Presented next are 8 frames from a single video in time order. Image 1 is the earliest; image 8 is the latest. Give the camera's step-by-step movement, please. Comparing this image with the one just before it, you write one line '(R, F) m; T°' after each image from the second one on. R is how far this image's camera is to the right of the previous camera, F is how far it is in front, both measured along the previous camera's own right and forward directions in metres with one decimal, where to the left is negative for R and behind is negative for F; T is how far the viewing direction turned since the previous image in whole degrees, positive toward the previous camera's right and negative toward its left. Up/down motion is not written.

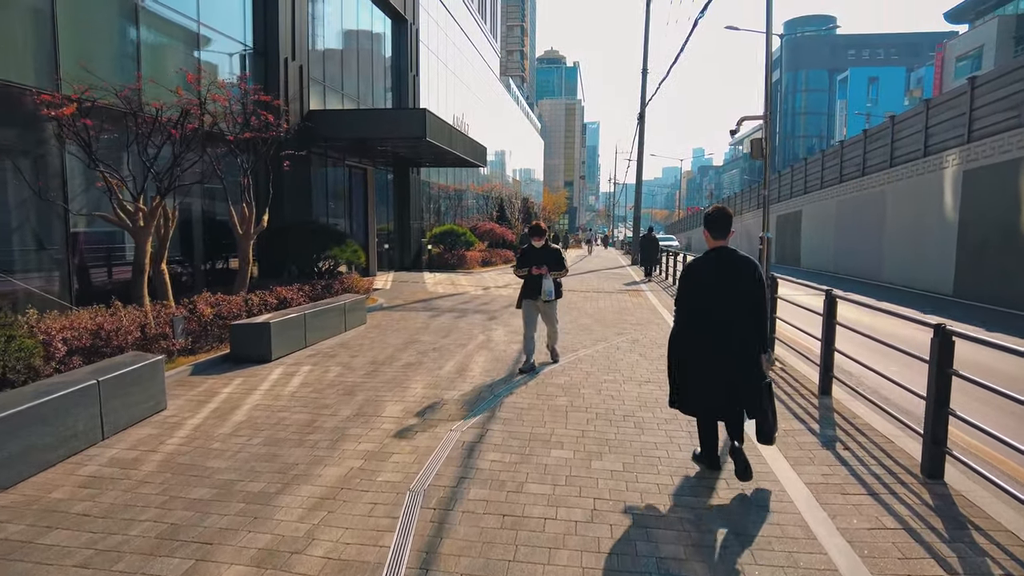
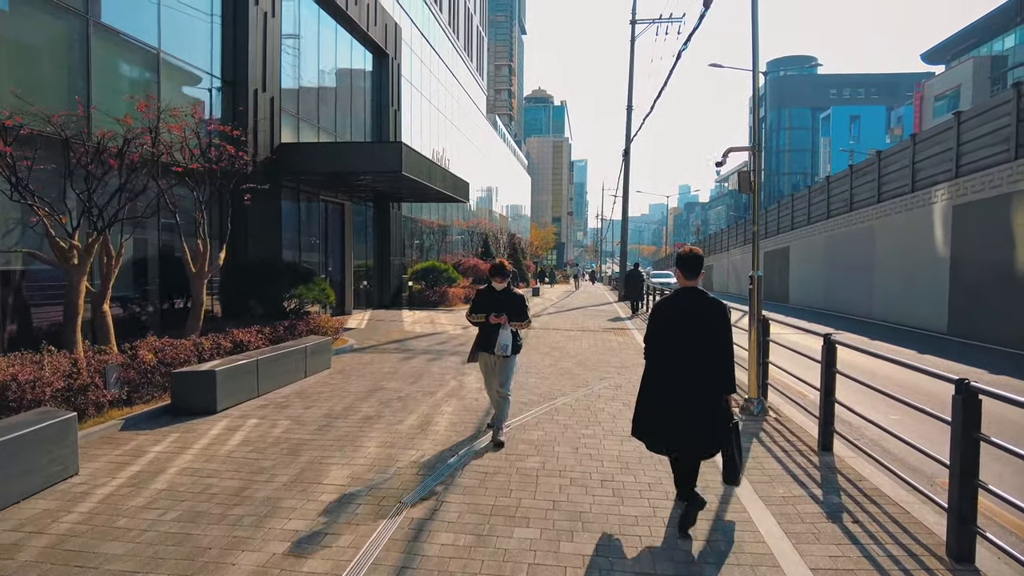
(+0.2, +0.6) m; +1°
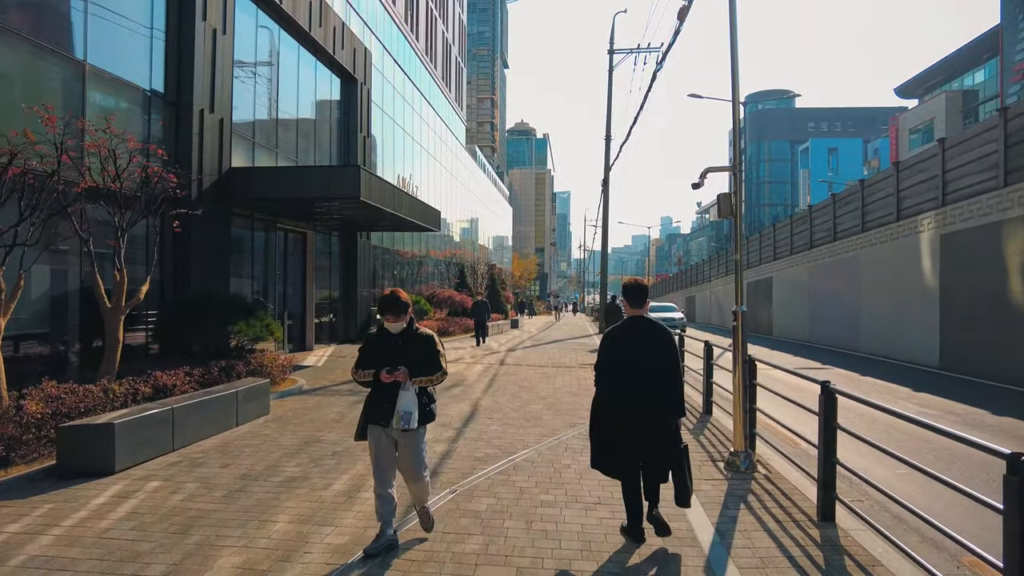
(+0.3, +0.9) m; +1°
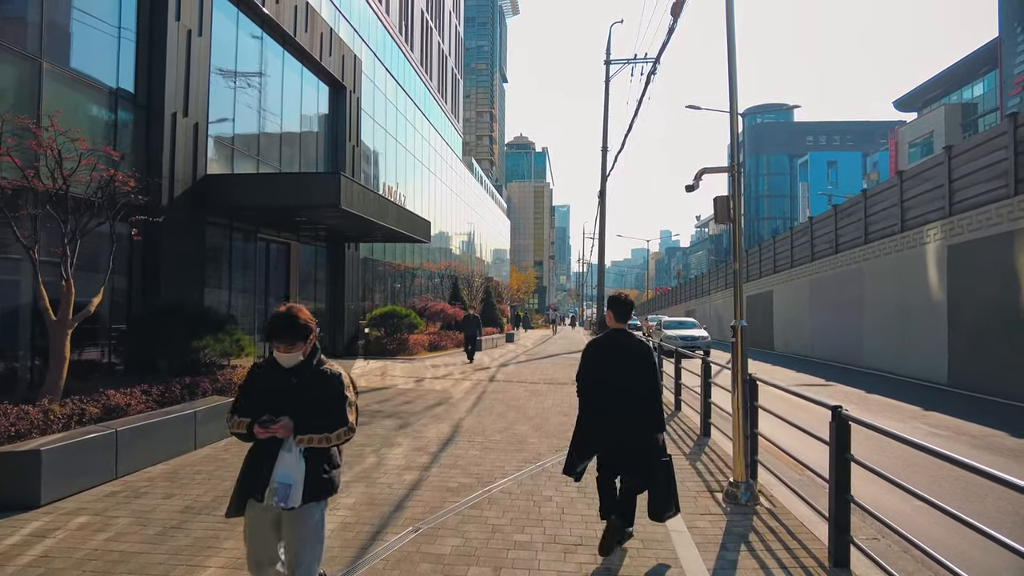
(+0.2, +0.6) m; 0°
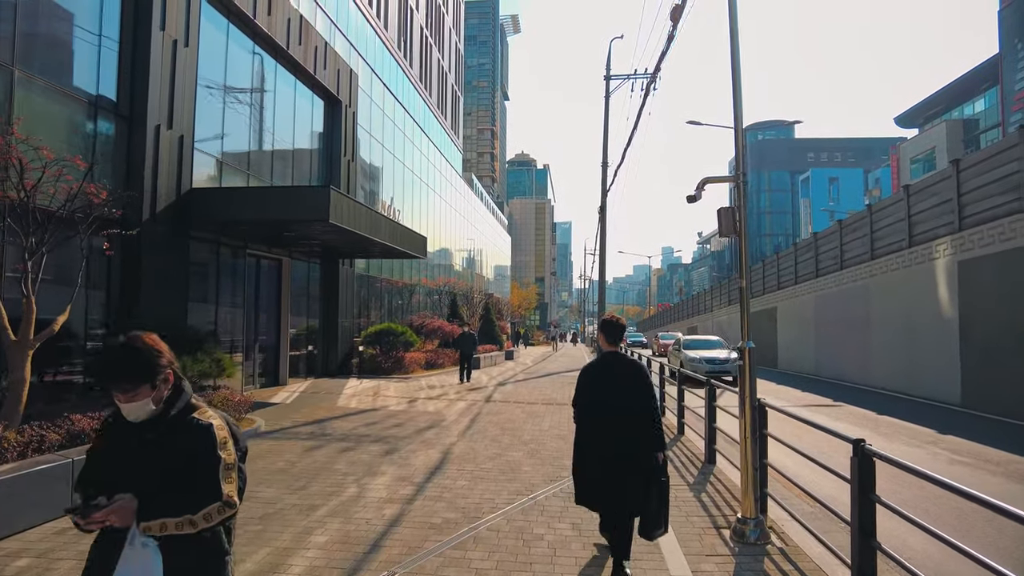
(+0.1, +0.4) m; 0°
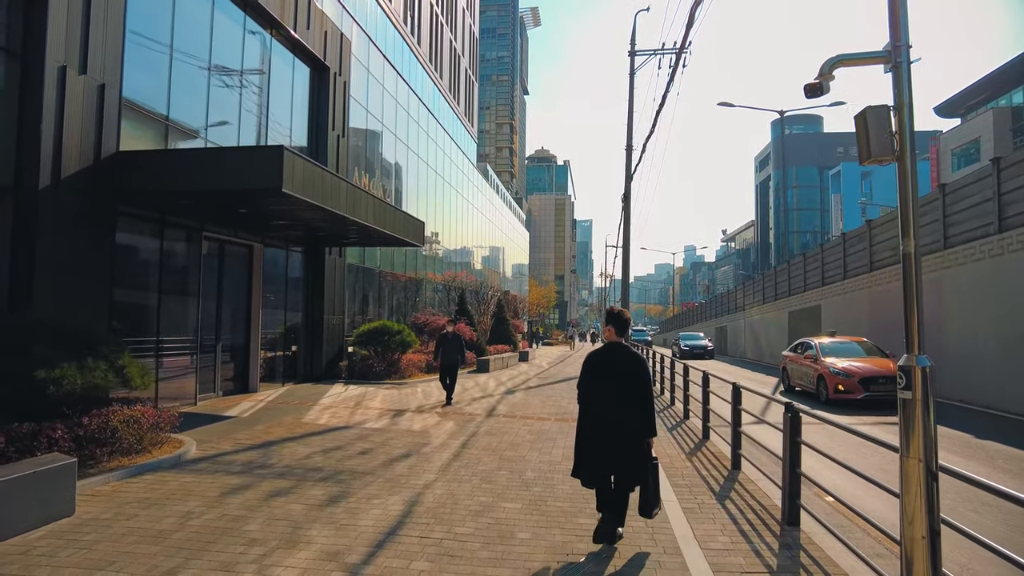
(+0.2, +2.5) m; -2°
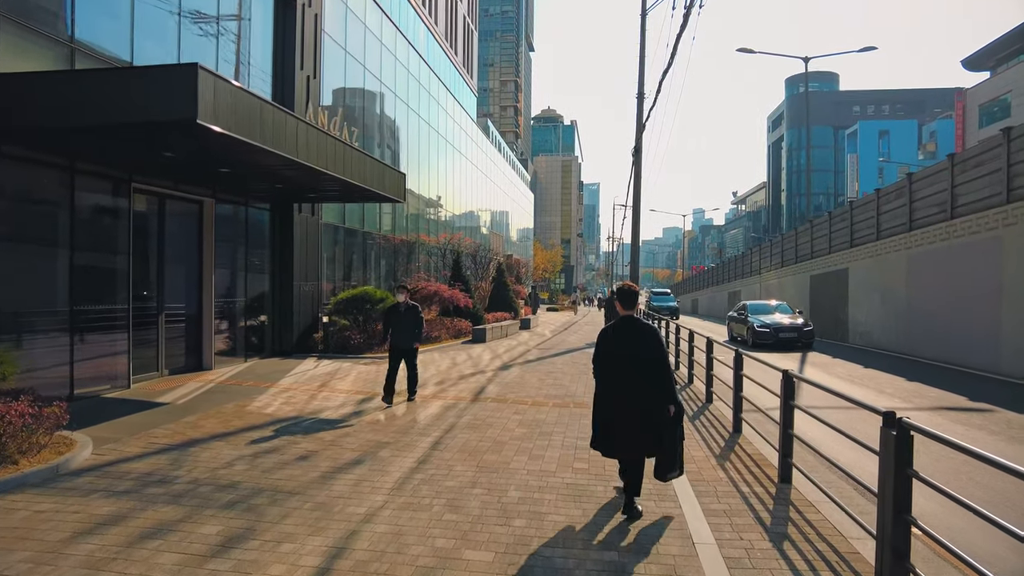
(+0.3, +2.0) m; -1°
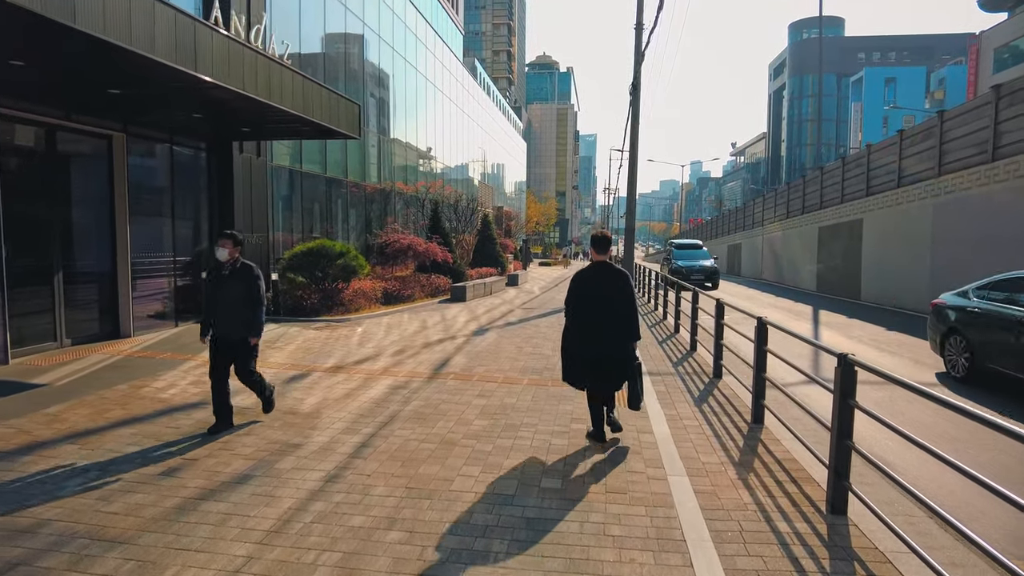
(+0.4, +1.9) m; 0°
